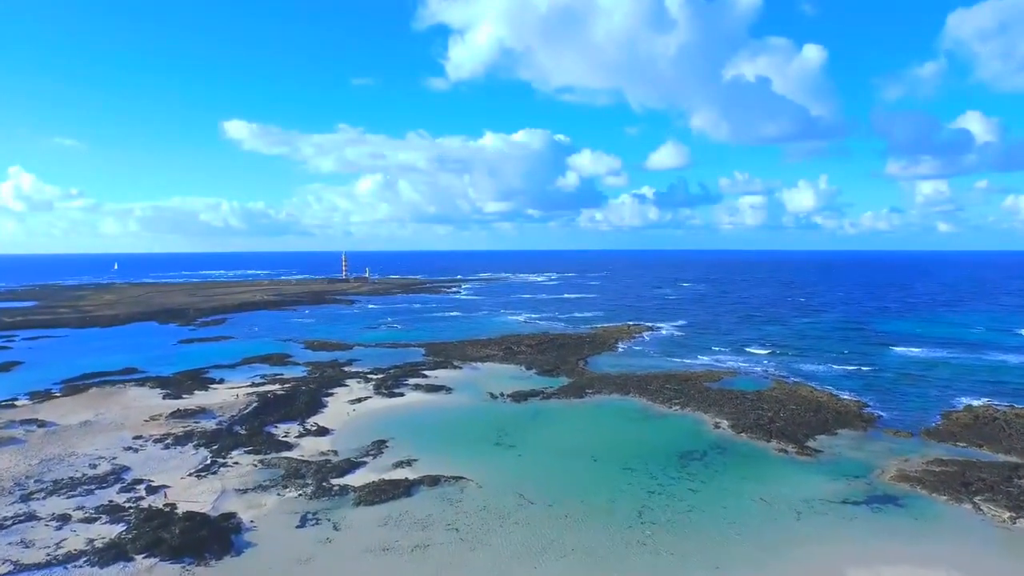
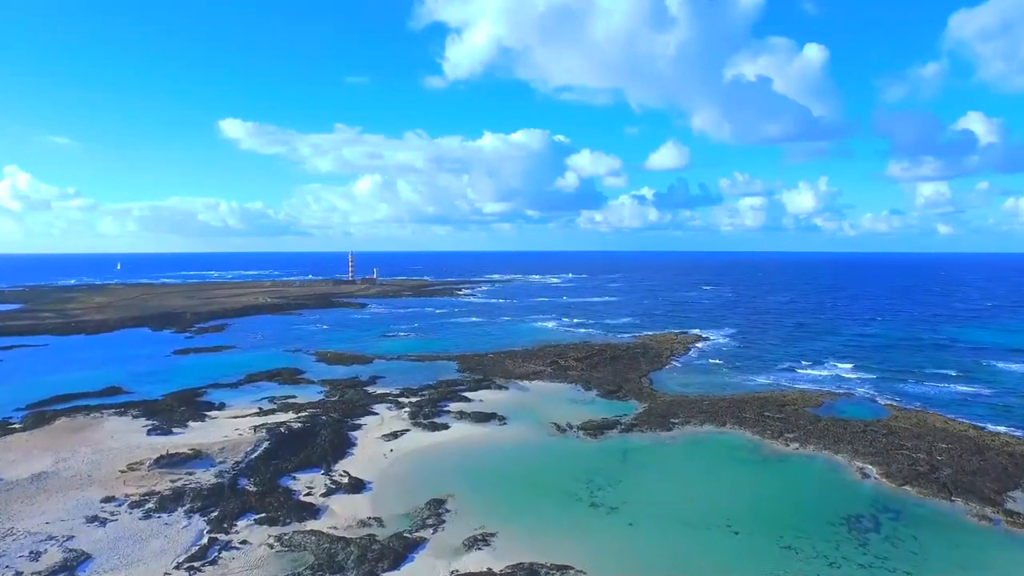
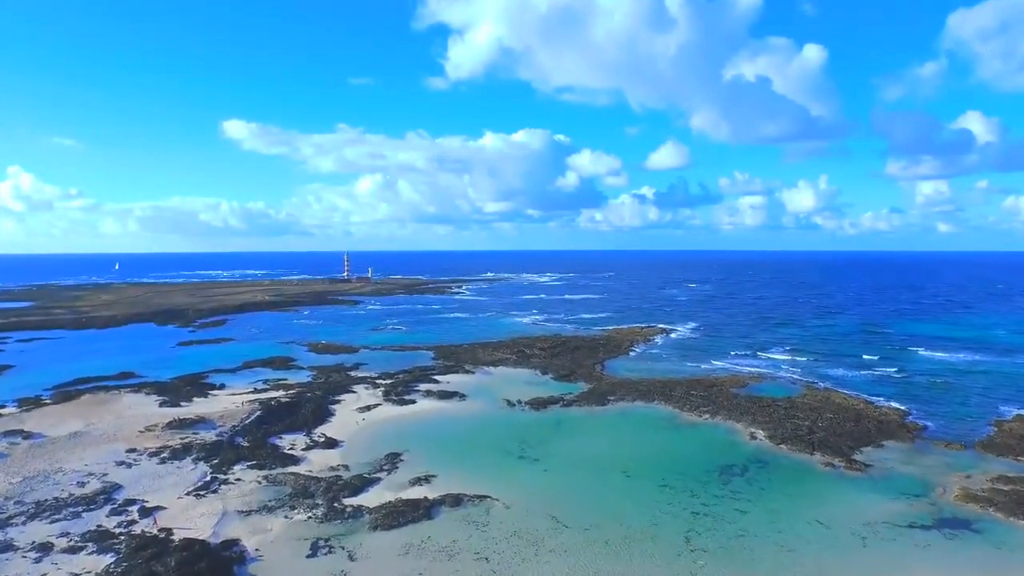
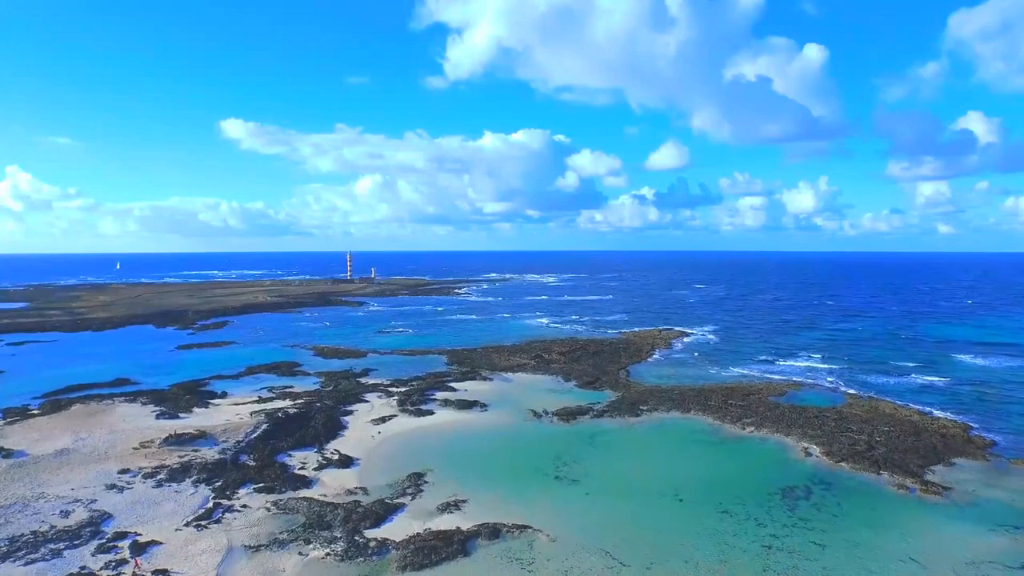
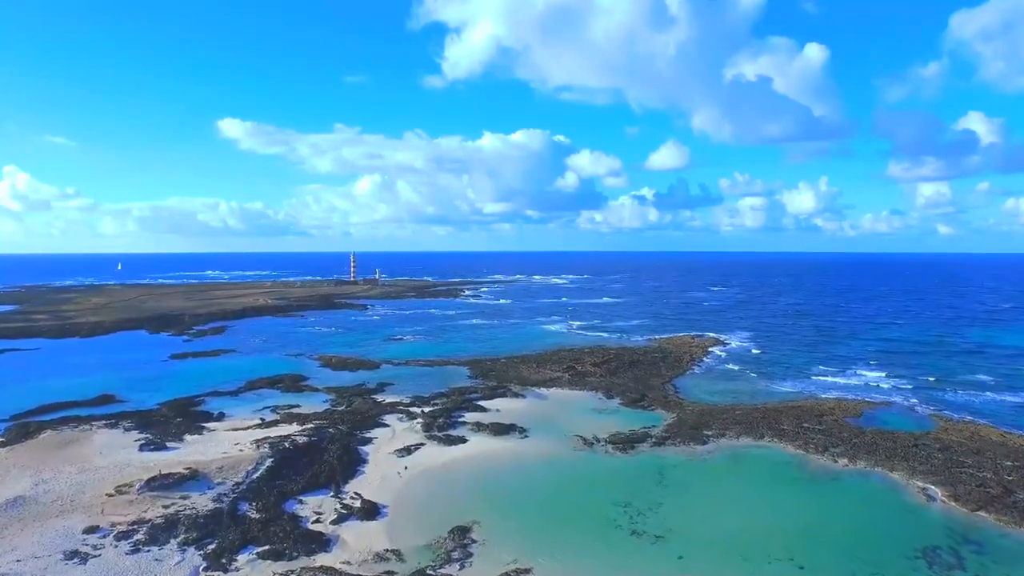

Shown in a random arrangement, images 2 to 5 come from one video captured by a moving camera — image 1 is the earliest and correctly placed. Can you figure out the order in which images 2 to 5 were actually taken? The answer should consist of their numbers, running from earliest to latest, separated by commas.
3, 4, 2, 5
